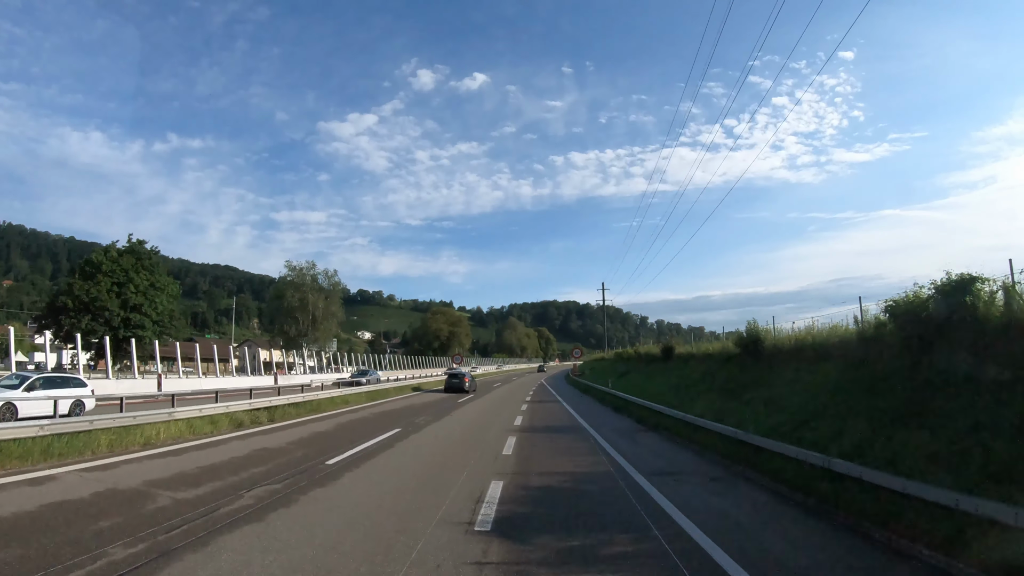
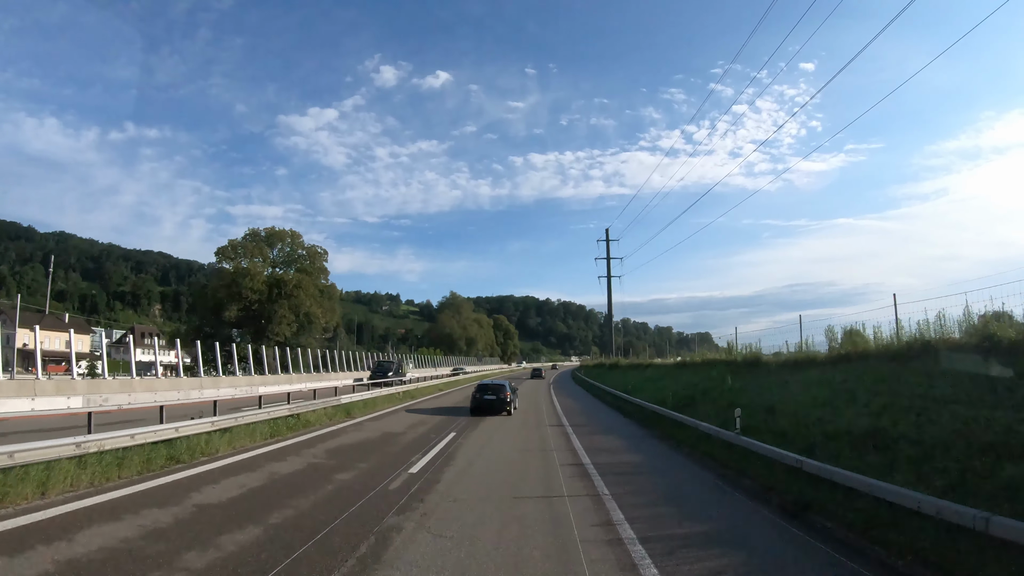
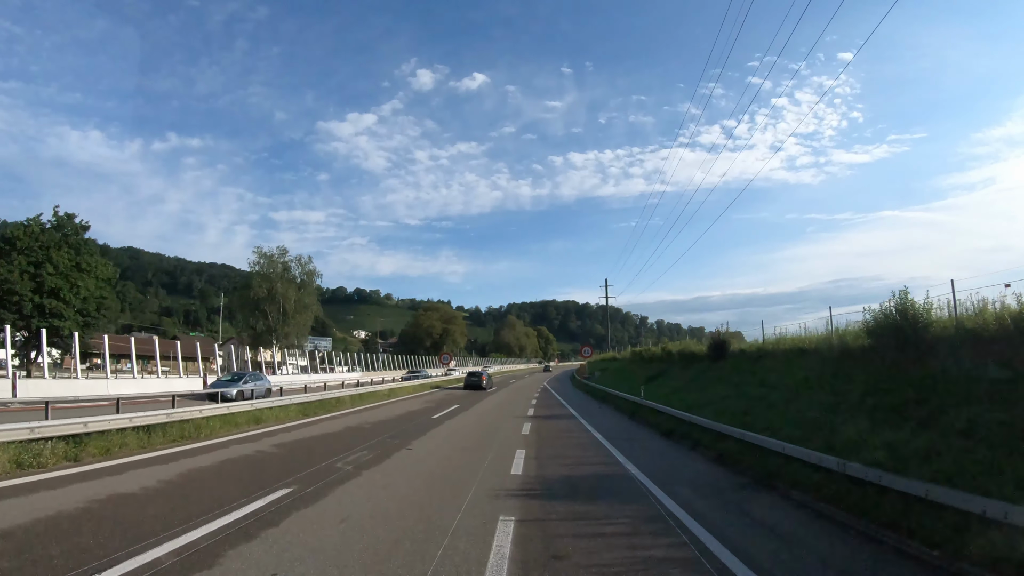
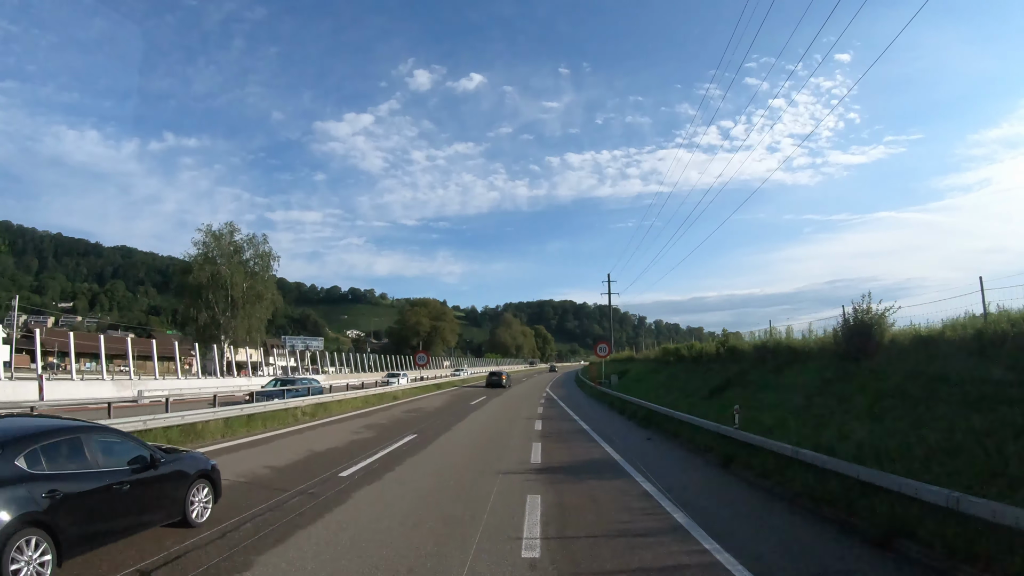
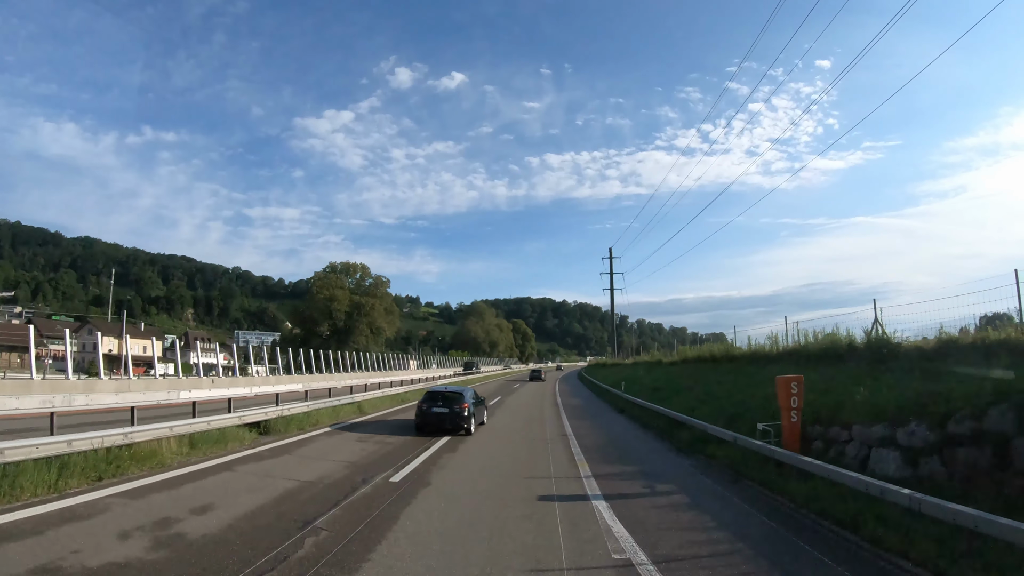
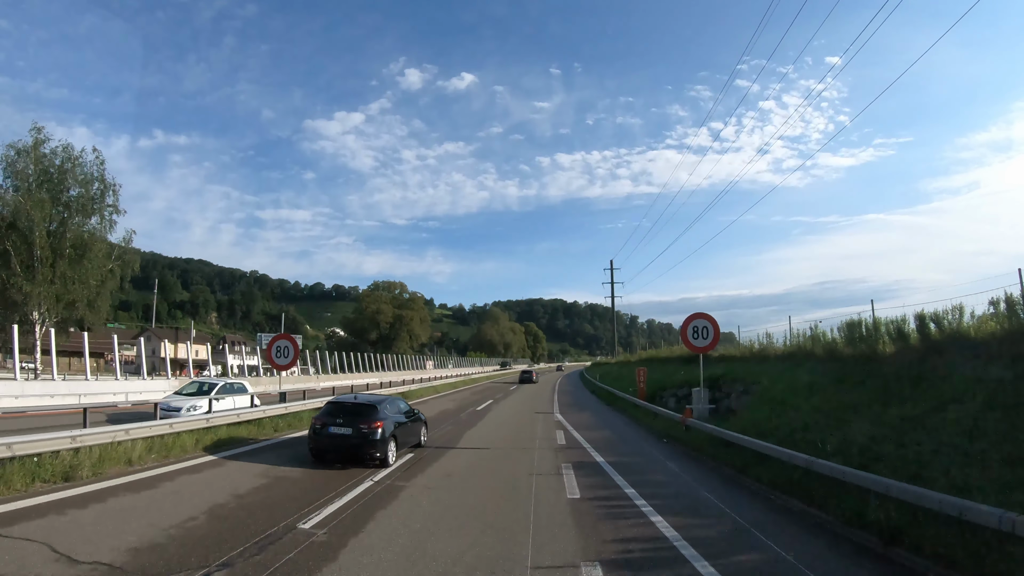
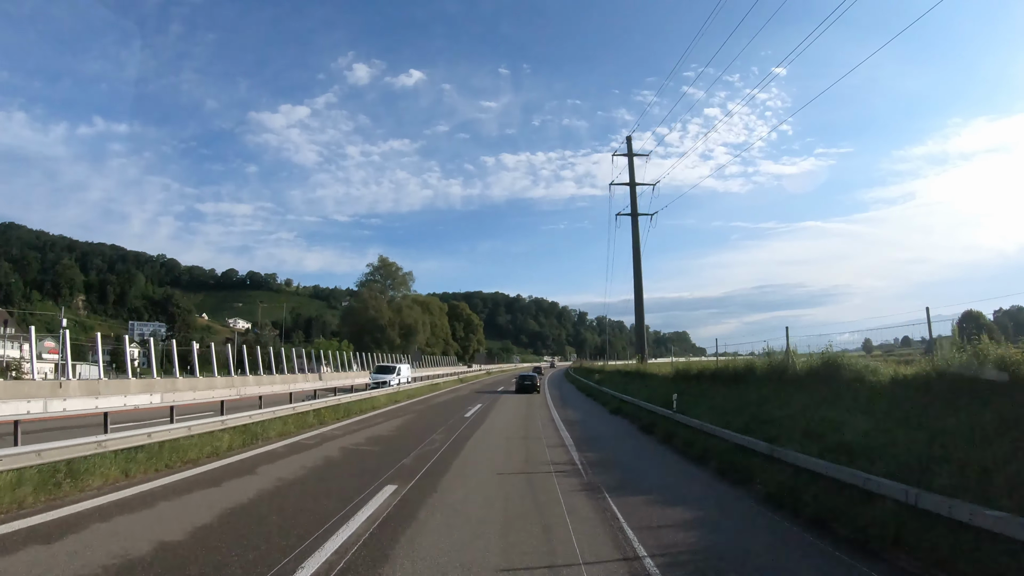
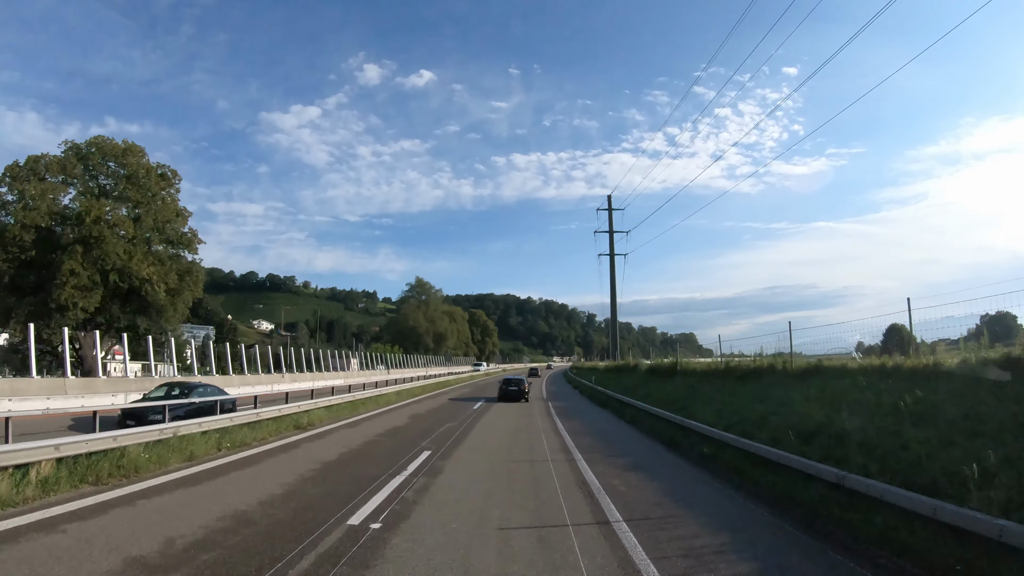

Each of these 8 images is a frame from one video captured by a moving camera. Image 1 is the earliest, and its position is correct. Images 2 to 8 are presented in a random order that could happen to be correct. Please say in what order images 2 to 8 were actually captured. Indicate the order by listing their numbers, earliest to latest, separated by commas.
3, 4, 6, 5, 2, 8, 7
